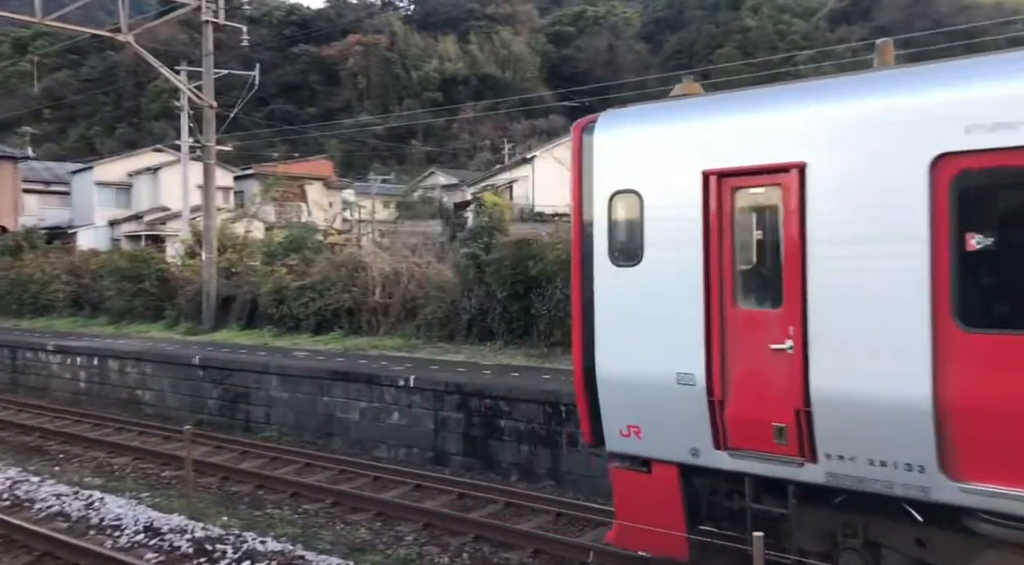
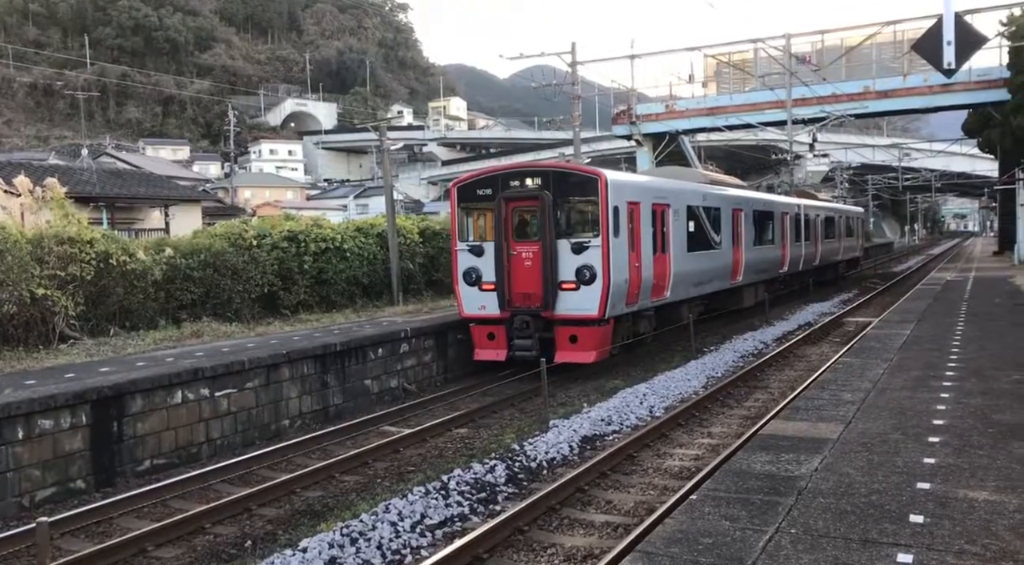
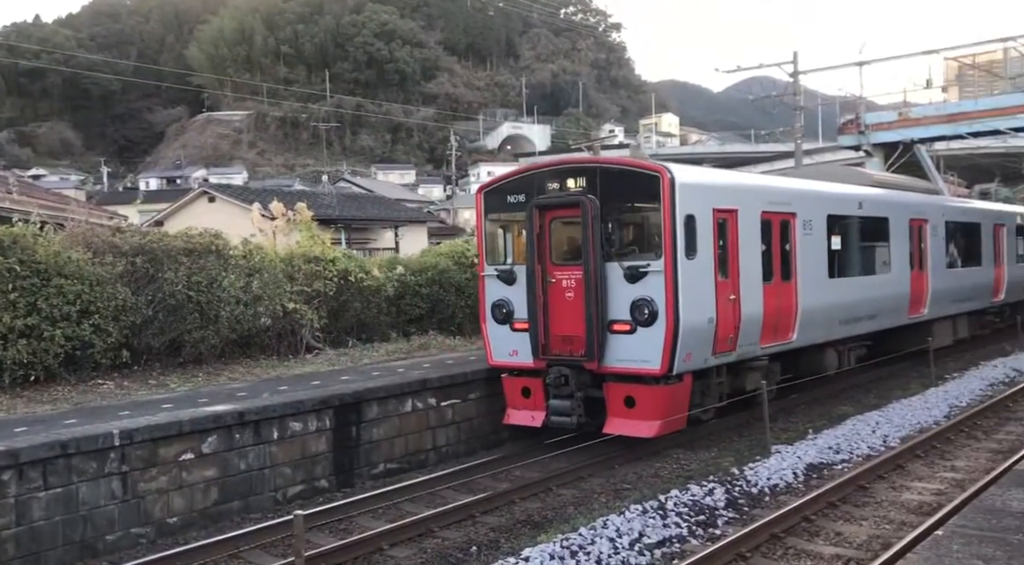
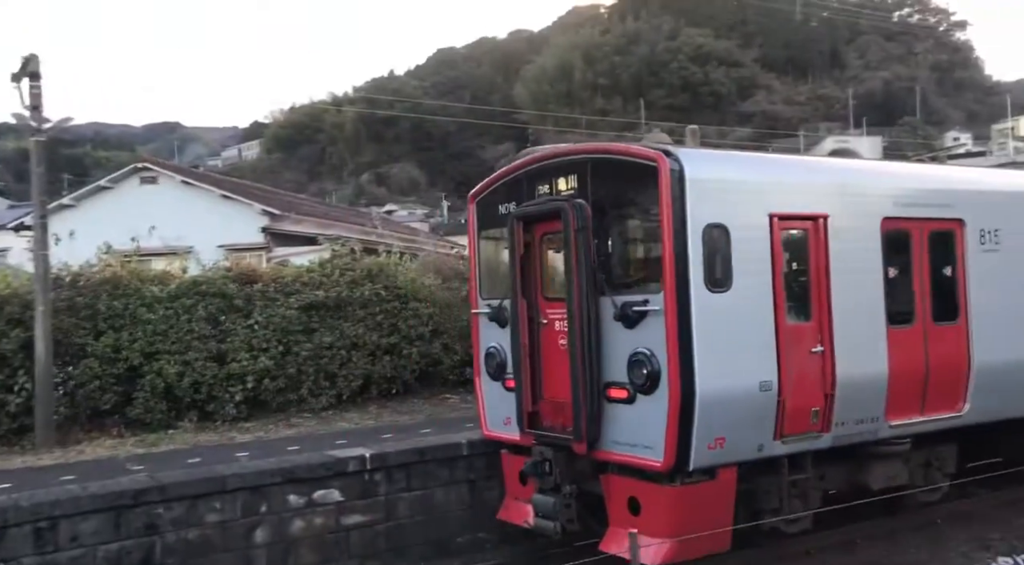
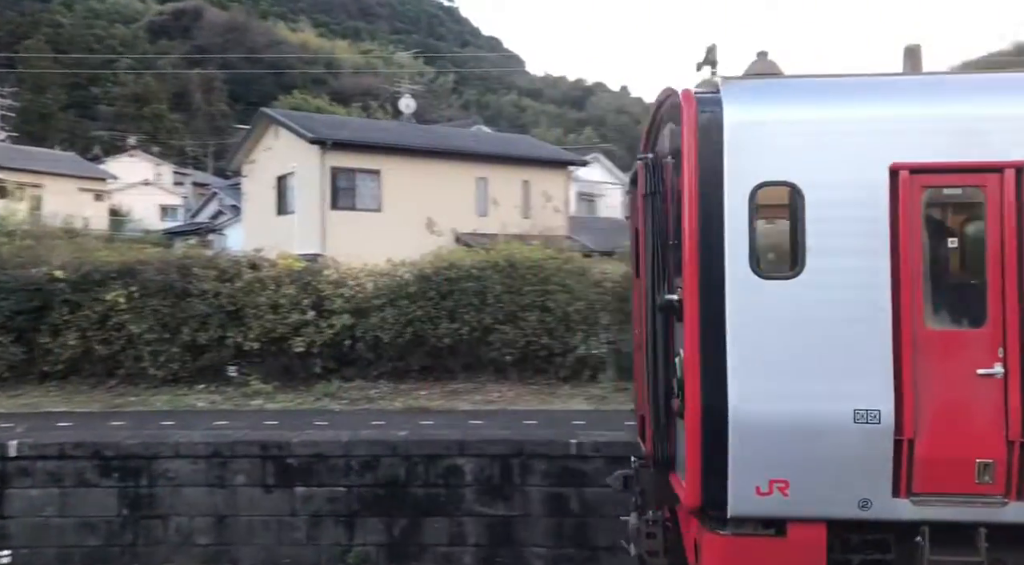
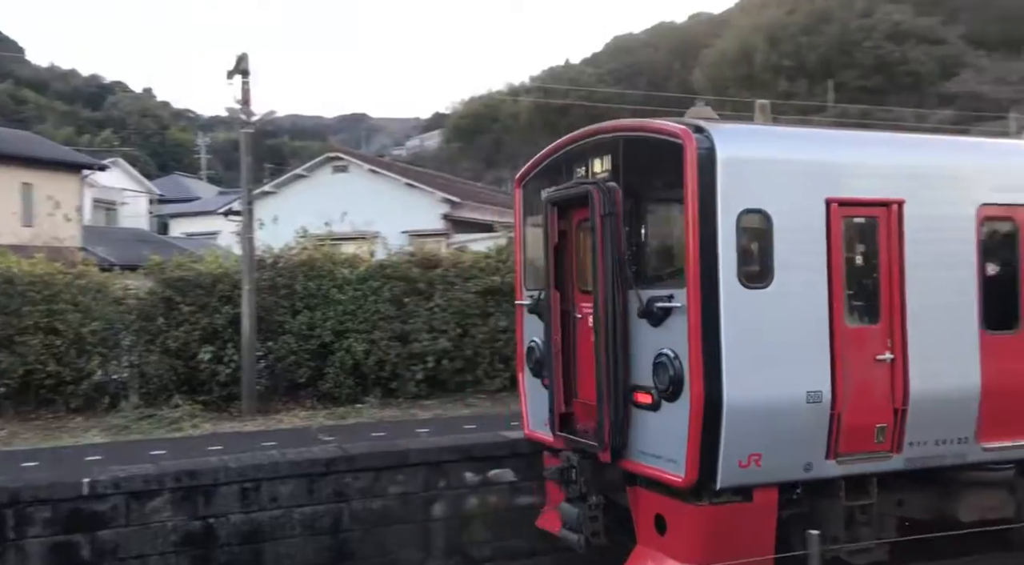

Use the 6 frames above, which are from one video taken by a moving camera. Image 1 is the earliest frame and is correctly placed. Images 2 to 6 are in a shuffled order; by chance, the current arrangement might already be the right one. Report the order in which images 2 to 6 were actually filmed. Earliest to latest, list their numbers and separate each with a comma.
5, 6, 4, 3, 2
